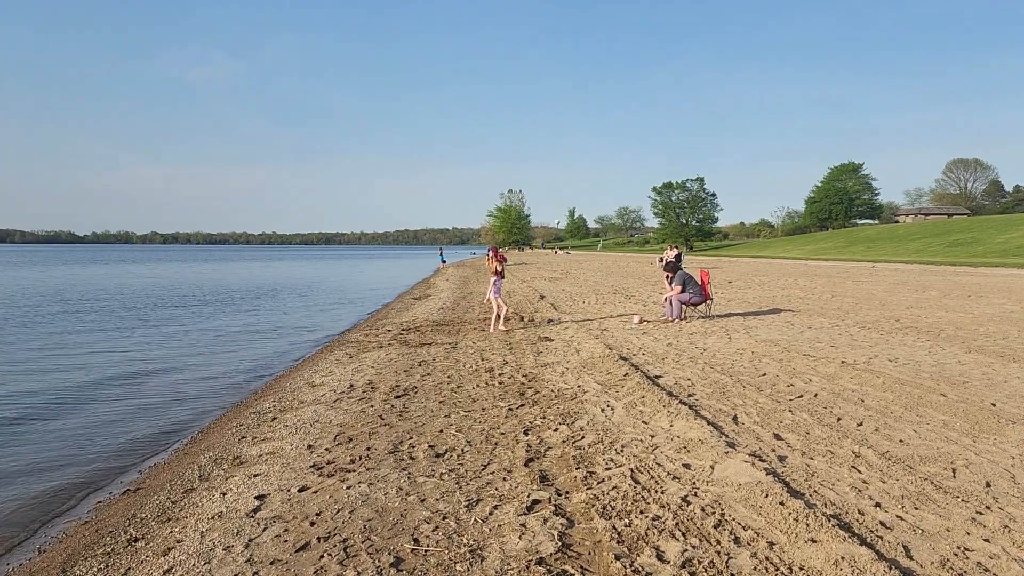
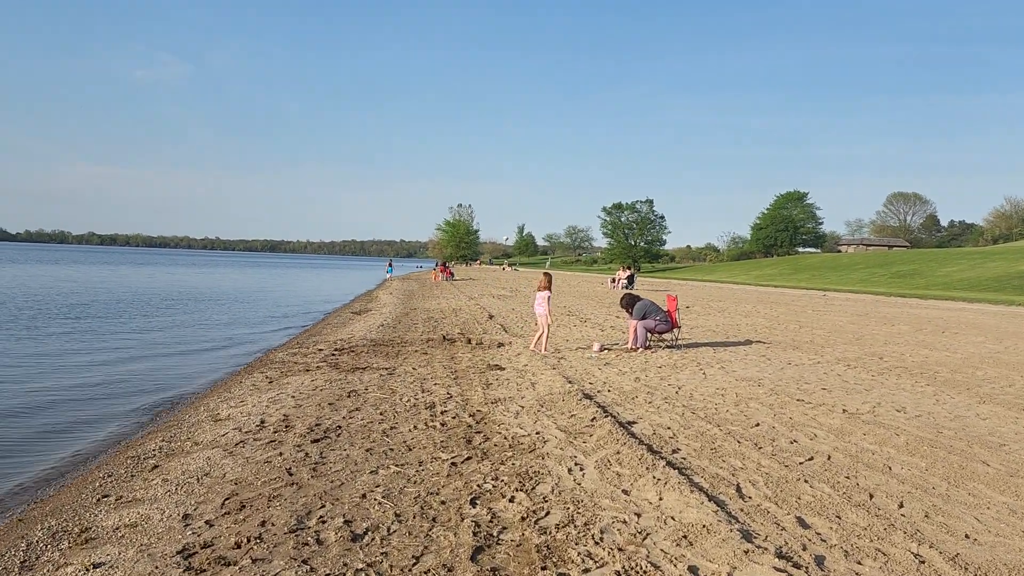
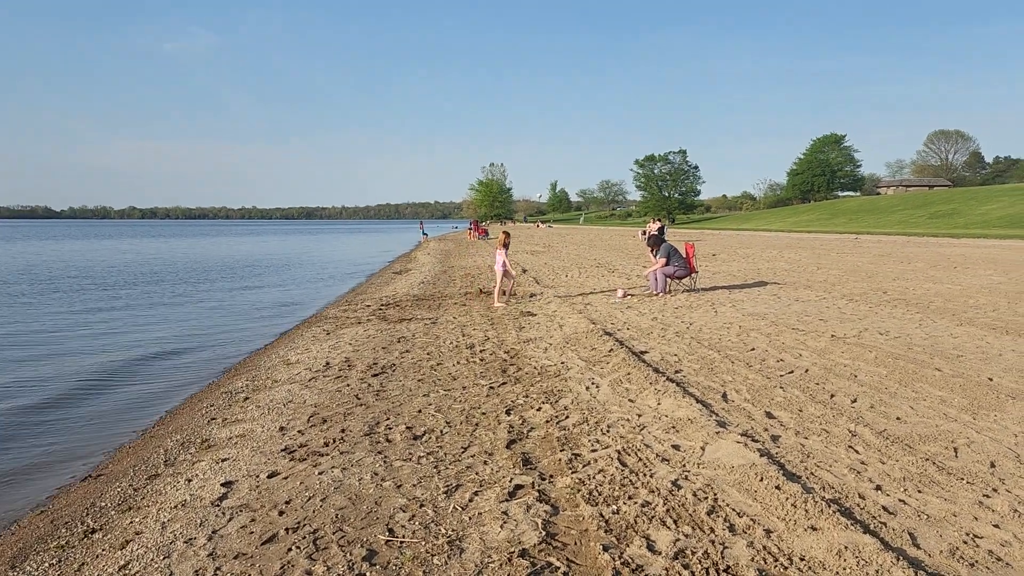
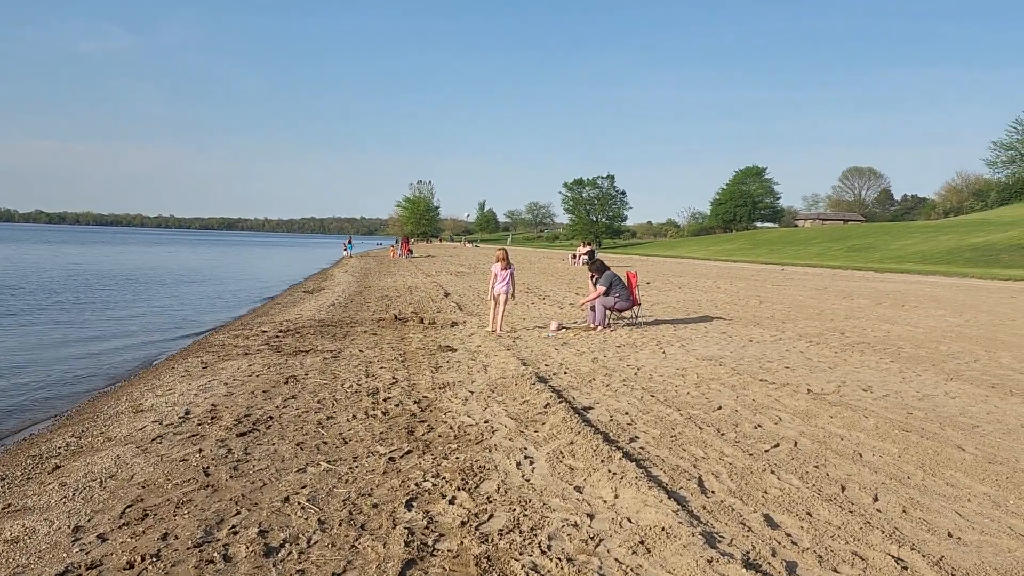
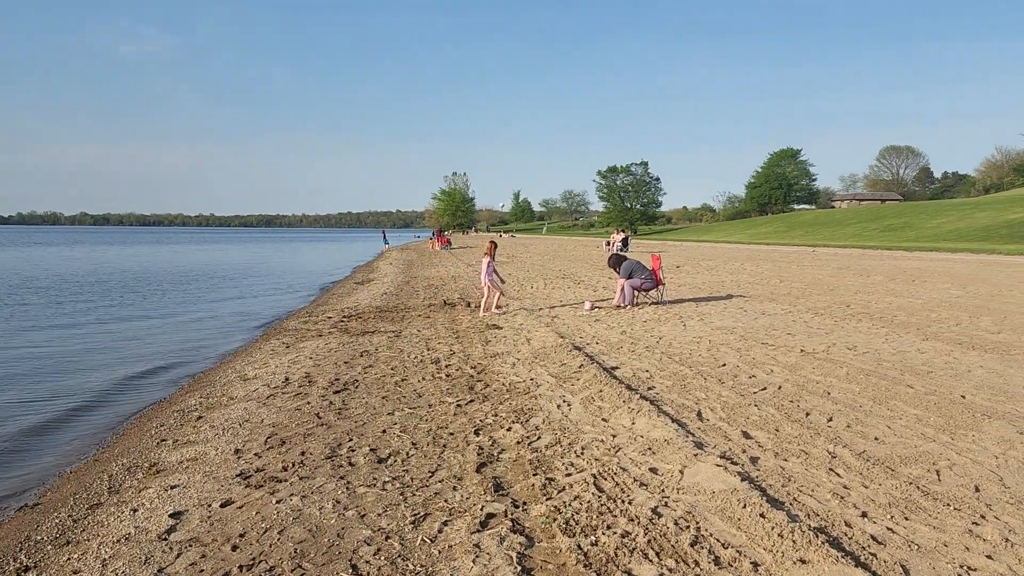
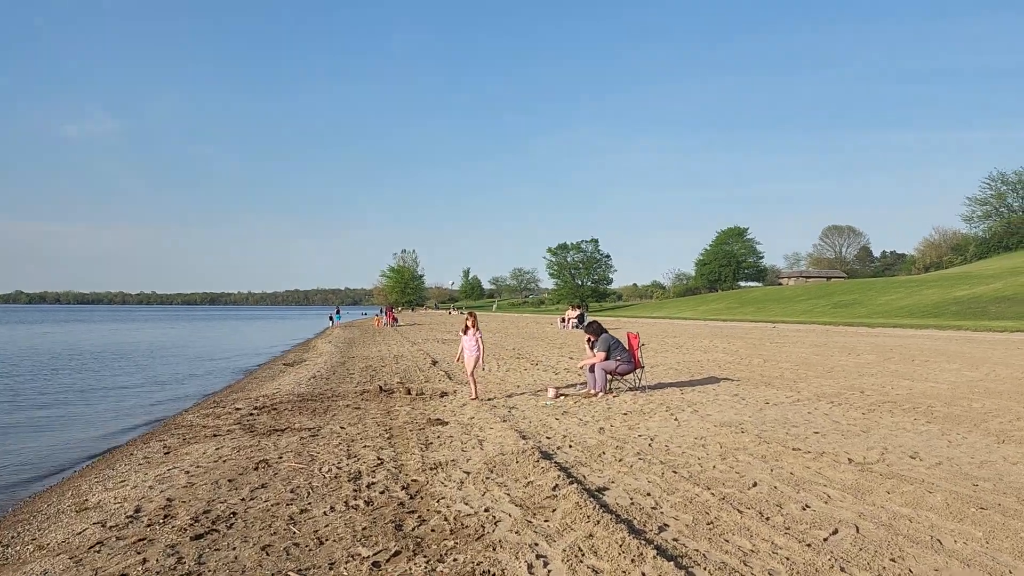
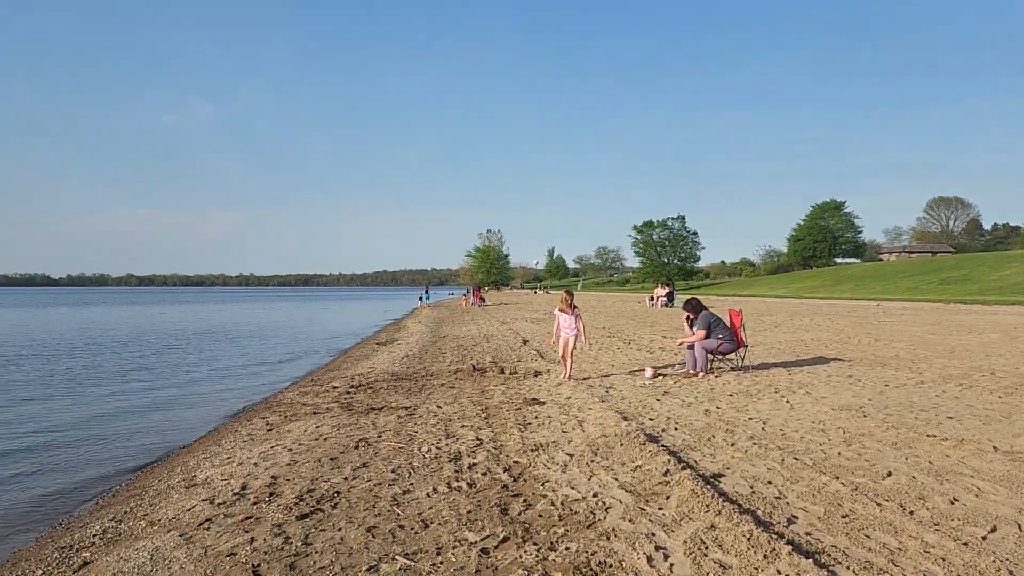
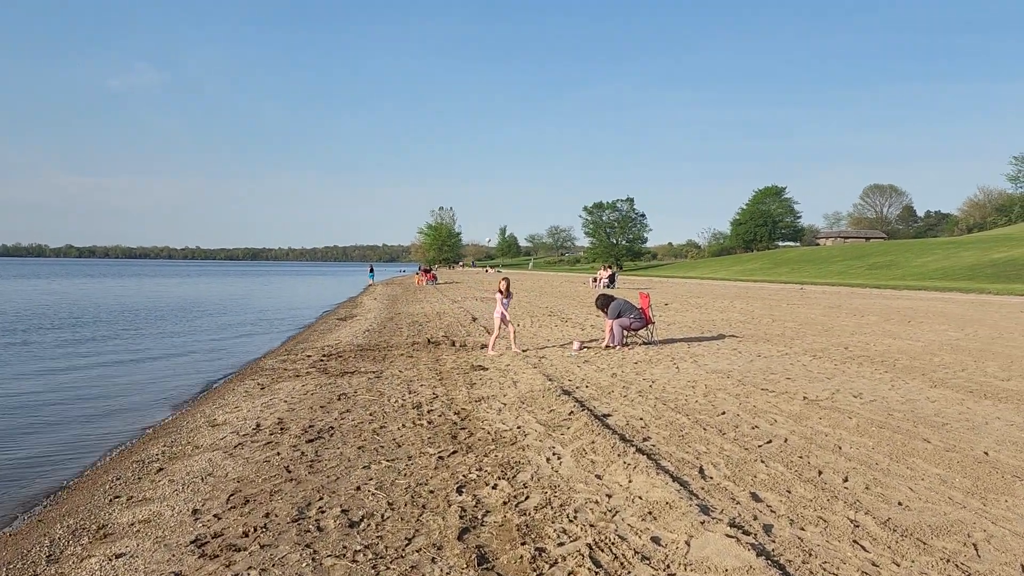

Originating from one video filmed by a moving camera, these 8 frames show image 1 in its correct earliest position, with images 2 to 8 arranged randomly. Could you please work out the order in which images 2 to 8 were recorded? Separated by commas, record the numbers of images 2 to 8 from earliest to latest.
3, 5, 8, 2, 4, 6, 7
